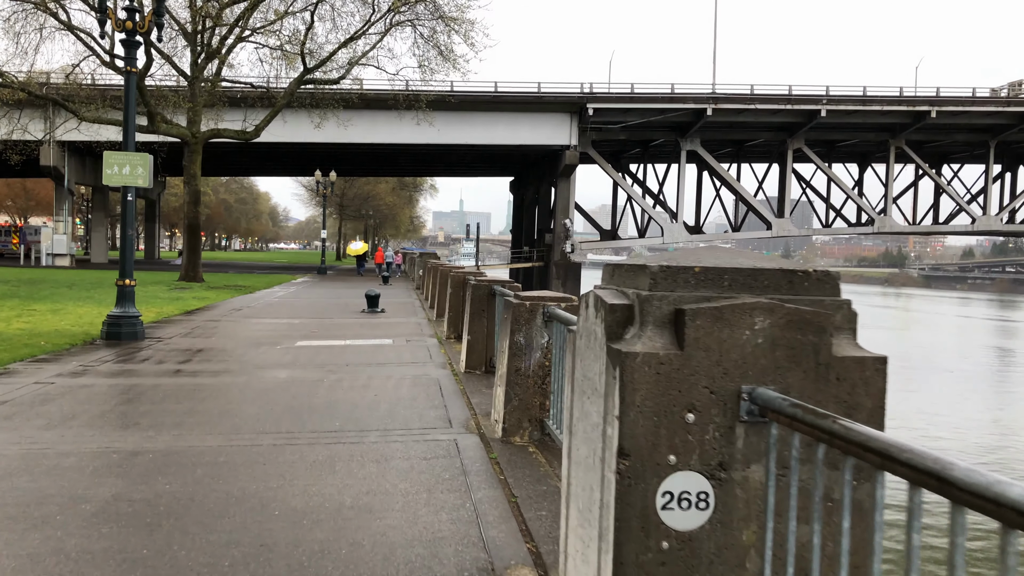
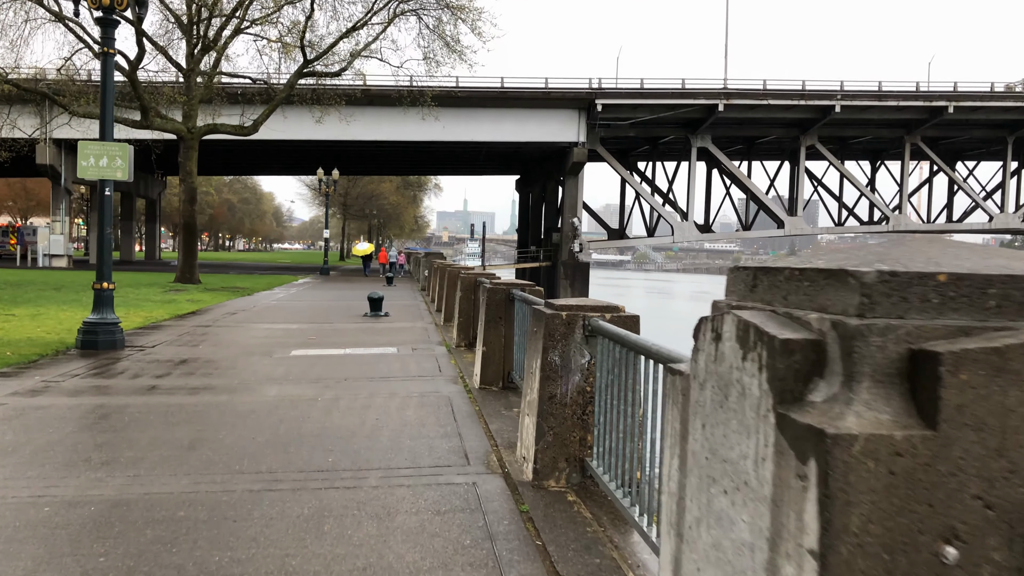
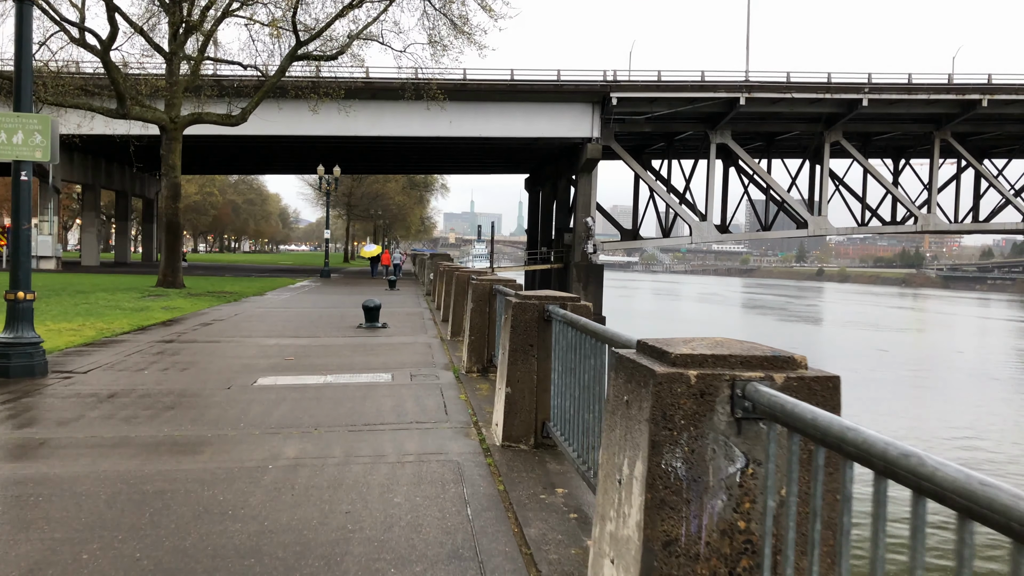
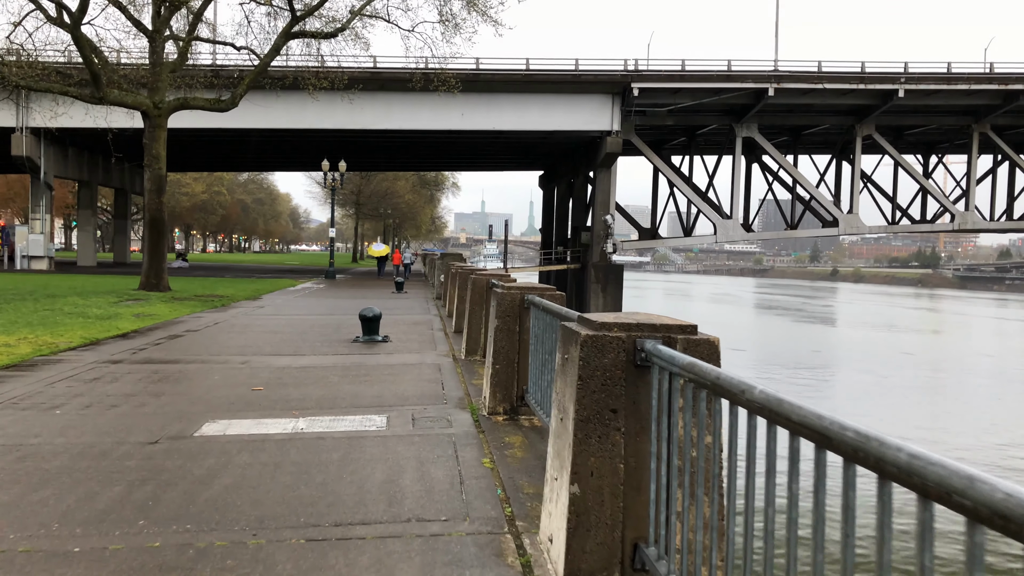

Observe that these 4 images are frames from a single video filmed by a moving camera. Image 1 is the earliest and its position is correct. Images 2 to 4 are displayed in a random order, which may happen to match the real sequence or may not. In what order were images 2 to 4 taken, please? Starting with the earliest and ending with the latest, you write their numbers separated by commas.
2, 3, 4
